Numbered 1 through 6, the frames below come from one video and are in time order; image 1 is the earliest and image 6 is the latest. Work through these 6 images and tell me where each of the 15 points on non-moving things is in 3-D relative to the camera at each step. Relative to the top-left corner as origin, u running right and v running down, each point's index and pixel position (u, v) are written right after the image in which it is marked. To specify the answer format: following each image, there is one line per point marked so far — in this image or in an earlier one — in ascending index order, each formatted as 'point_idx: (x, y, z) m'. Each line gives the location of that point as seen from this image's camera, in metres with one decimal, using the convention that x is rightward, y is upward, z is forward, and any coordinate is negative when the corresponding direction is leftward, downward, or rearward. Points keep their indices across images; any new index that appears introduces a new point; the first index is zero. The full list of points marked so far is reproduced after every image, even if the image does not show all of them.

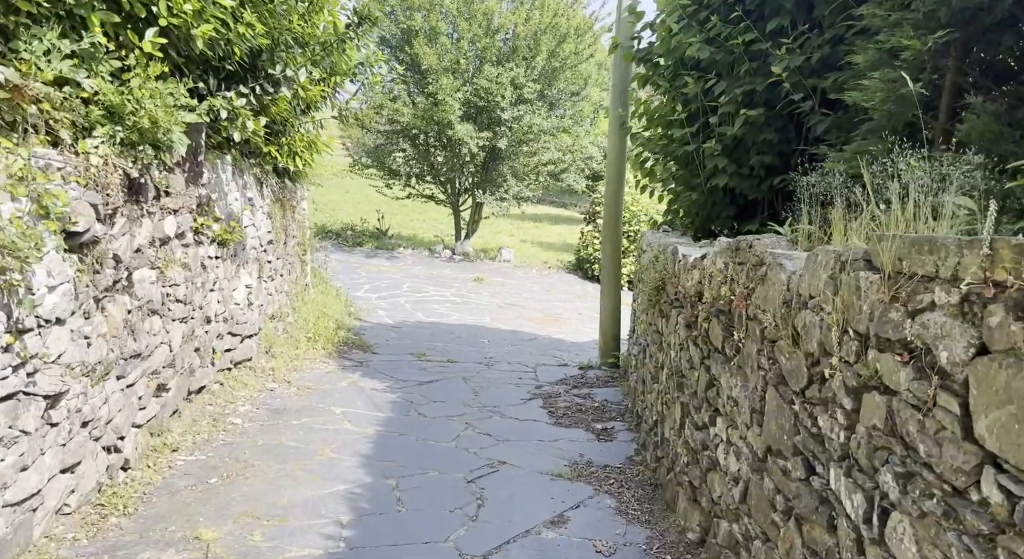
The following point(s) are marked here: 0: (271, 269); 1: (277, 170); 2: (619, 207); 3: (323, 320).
0: (-1.8, +0.1, +7.1) m
1: (-1.9, +0.9, +7.6) m
2: (+0.9, +0.6, +7.9) m
3: (-1.6, -0.4, +8.3) m
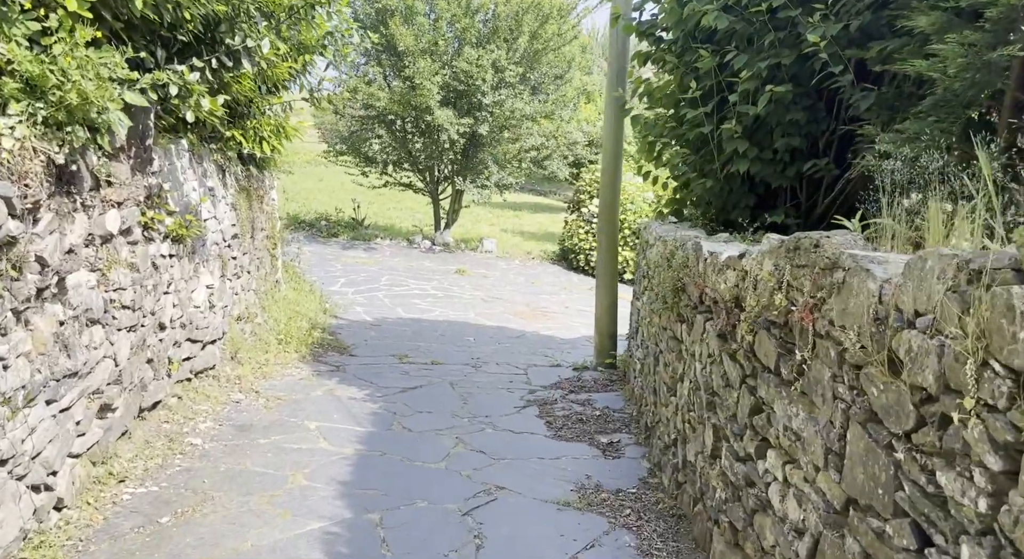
0: (-1.8, +0.1, +6.4) m
1: (-2.0, +0.9, +7.0) m
2: (+0.8, +0.6, +7.3) m
3: (-1.7, -0.3, +7.7) m
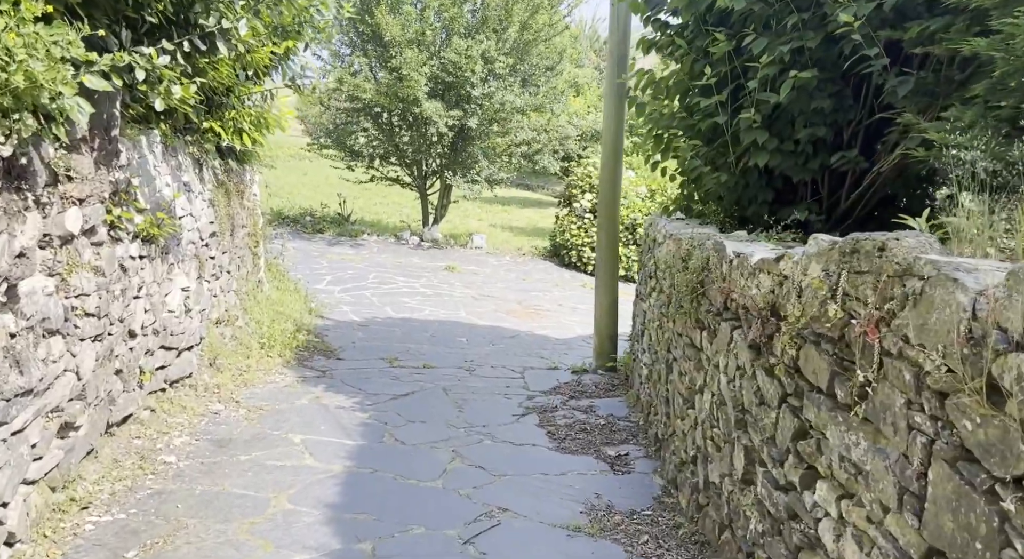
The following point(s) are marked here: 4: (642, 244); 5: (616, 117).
0: (-1.9, +0.1, +6.1) m
1: (-2.0, +0.9, +6.6) m
2: (+0.7, +0.6, +6.9) m
3: (-1.7, -0.3, +7.3) m
4: (+0.8, +0.2, +6.2) m
5: (+0.7, +1.1, +6.9) m
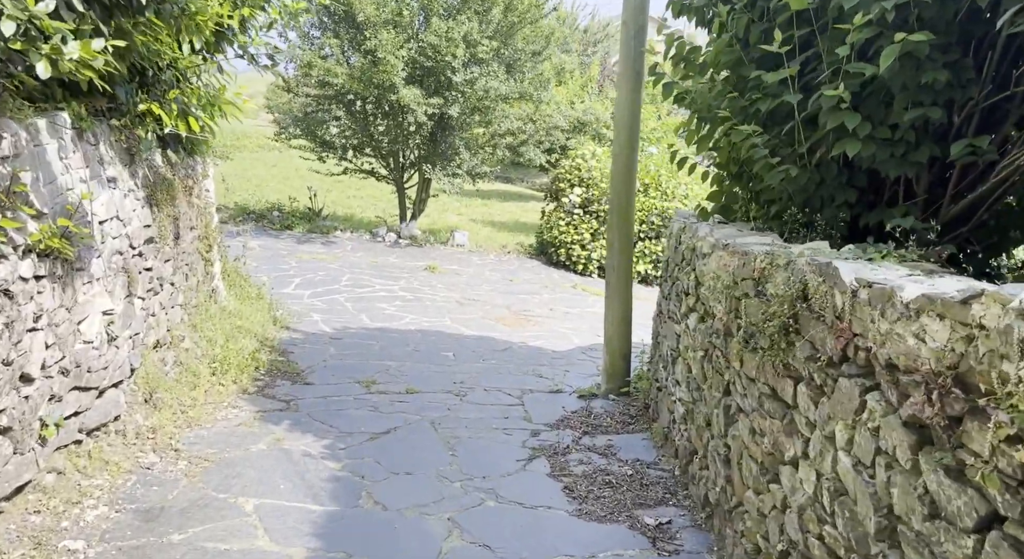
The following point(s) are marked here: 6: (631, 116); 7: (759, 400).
0: (-1.8, 0.0, +5.0) m
1: (-2.0, +0.8, +5.5) m
2: (+0.7, +0.6, +6.0) m
3: (-1.8, -0.4, +6.2) m
4: (+0.8, +0.2, +5.2) m
5: (+0.7, +1.1, +5.9) m
6: (+0.7, +1.0, +5.9) m
7: (+0.8, -0.4, +3.0) m
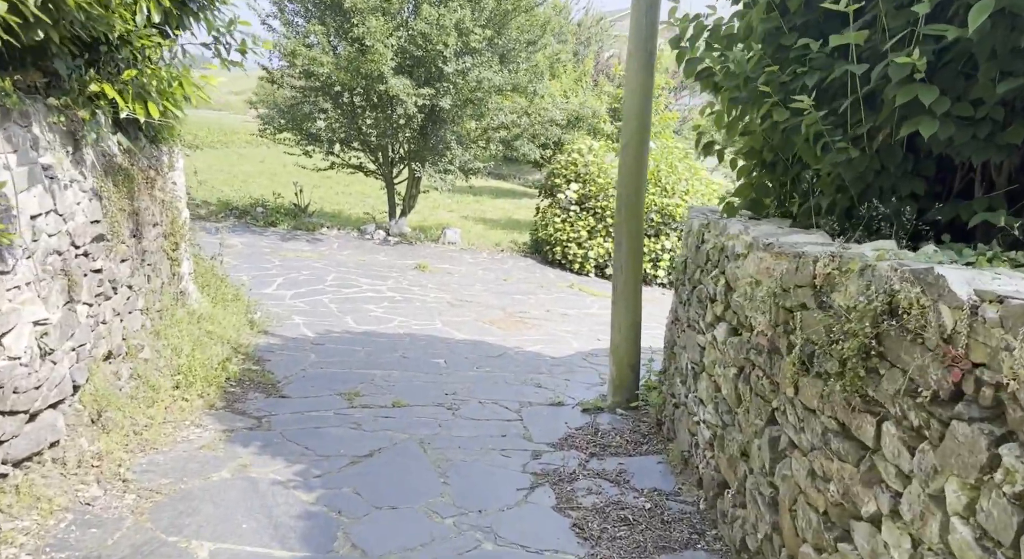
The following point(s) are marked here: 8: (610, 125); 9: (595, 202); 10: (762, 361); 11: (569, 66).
0: (-1.8, 0.0, +4.4) m
1: (-2.0, +0.8, +4.9) m
2: (+0.7, +0.5, +5.4) m
3: (-1.8, -0.4, +5.6) m
4: (+0.8, +0.1, +4.6) m
5: (+0.7, +1.1, +5.3) m
6: (+0.7, +1.0, +5.3) m
7: (+0.8, -0.4, +2.5) m
8: (+1.7, +2.7, +17.2) m
9: (+1.1, +1.1, +13.2) m
10: (+0.8, -0.3, +3.1) m
11: (+1.1, +4.2, +18.9) m
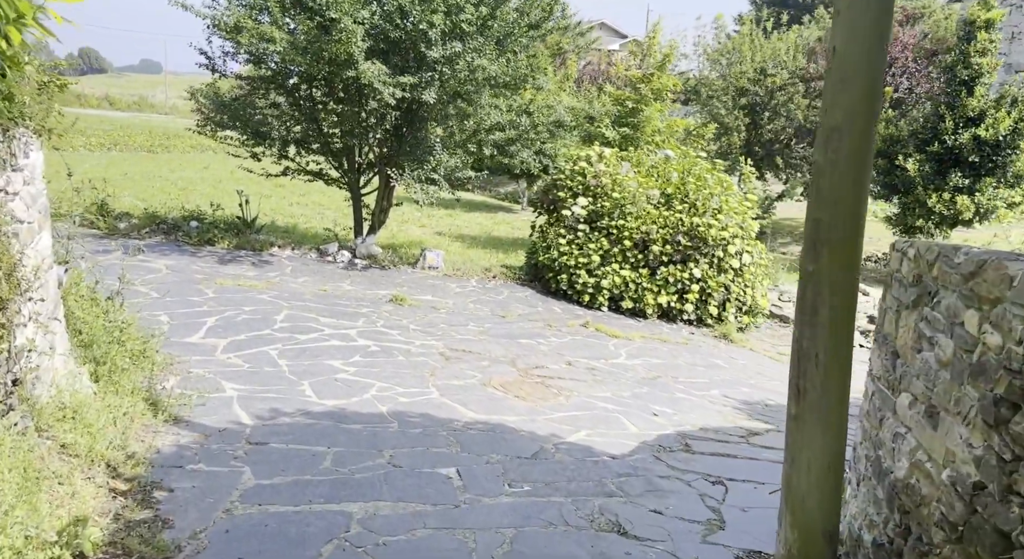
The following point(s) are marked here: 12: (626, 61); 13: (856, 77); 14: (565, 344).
0: (-1.5, -0.3, +1.8) m
1: (-1.6, +0.5, +2.3) m
2: (+1.0, +0.2, +2.9) m
3: (-1.5, -0.7, +3.0) m
4: (+1.2, -0.1, +2.1) m
5: (+1.0, +0.8, +2.8) m
6: (+1.0, +0.7, +2.8) m
7: (+1.2, -0.7, -0.1) m
8: (+1.5, +2.3, +14.7) m
9: (+1.1, +0.7, +10.7) m
10: (+1.2, -0.5, +0.5) m
11: (+0.9, +3.7, +16.5) m
12: (+2.1, +3.9, +17.6) m
13: (+1.0, +0.6, +2.8) m
14: (+0.5, -0.6, +8.8) m
